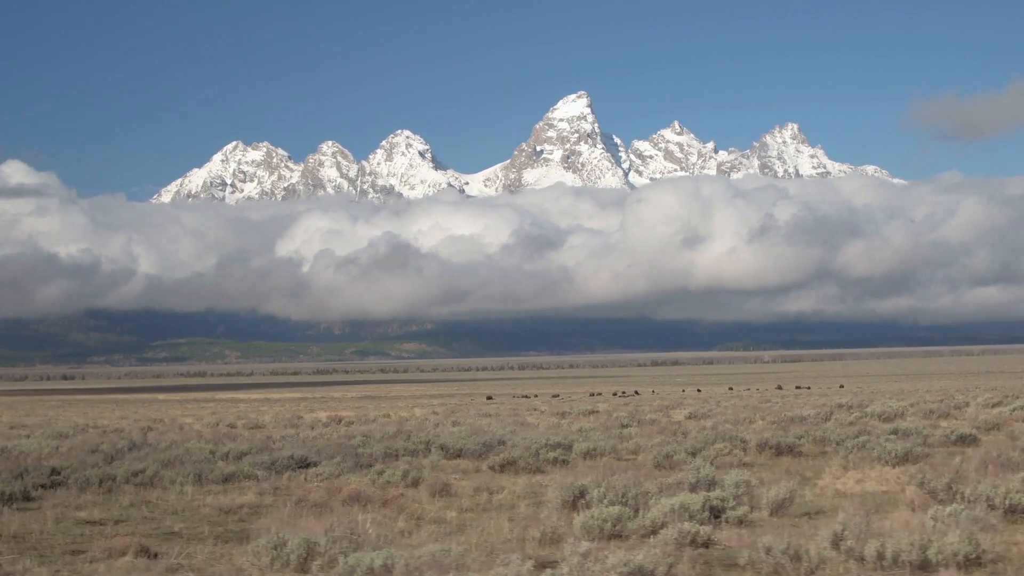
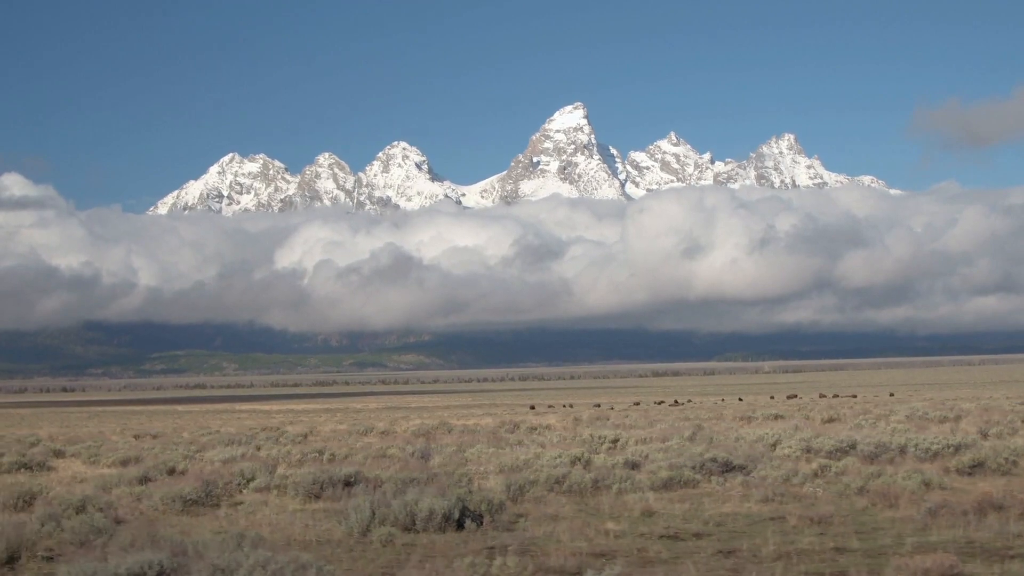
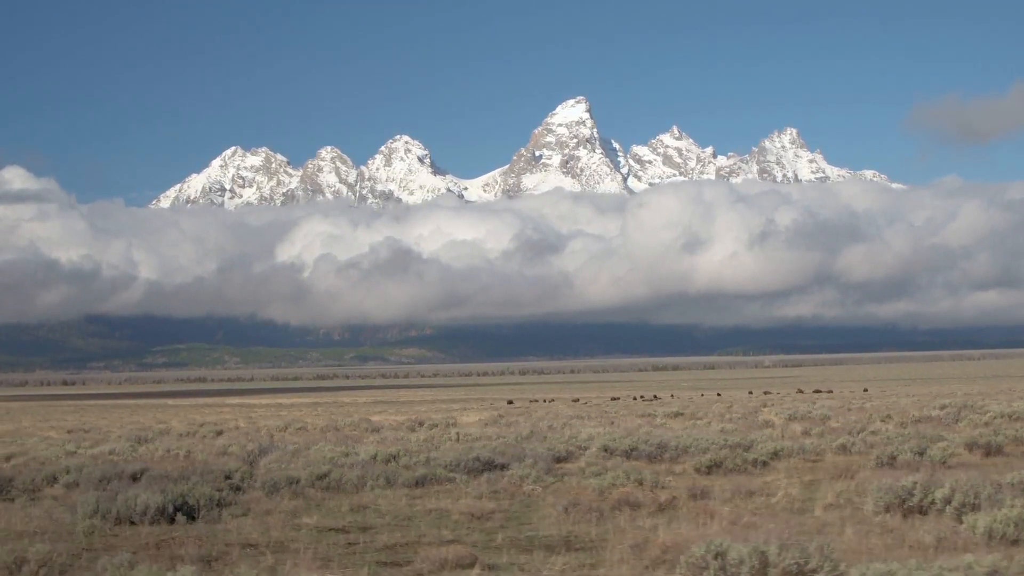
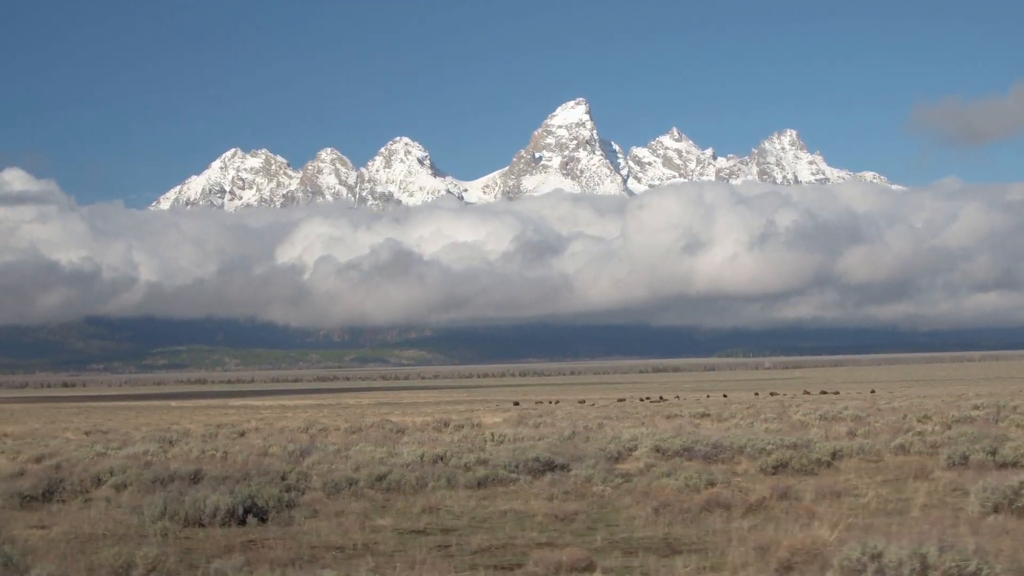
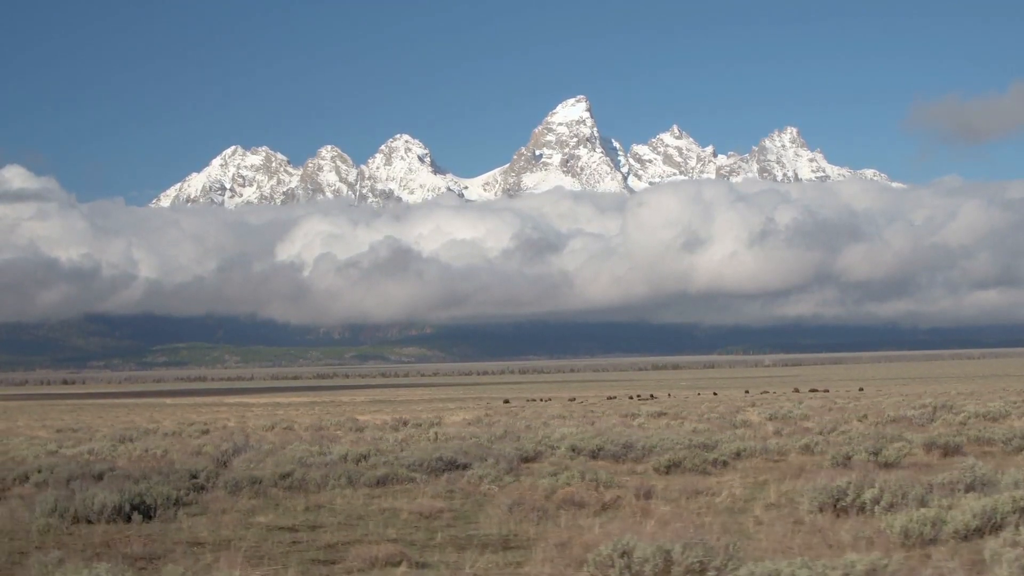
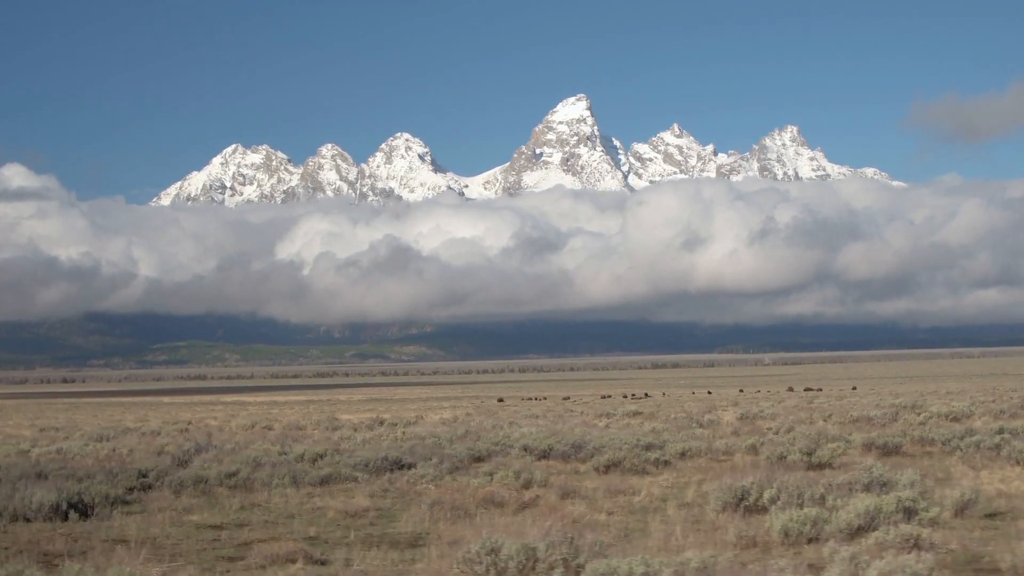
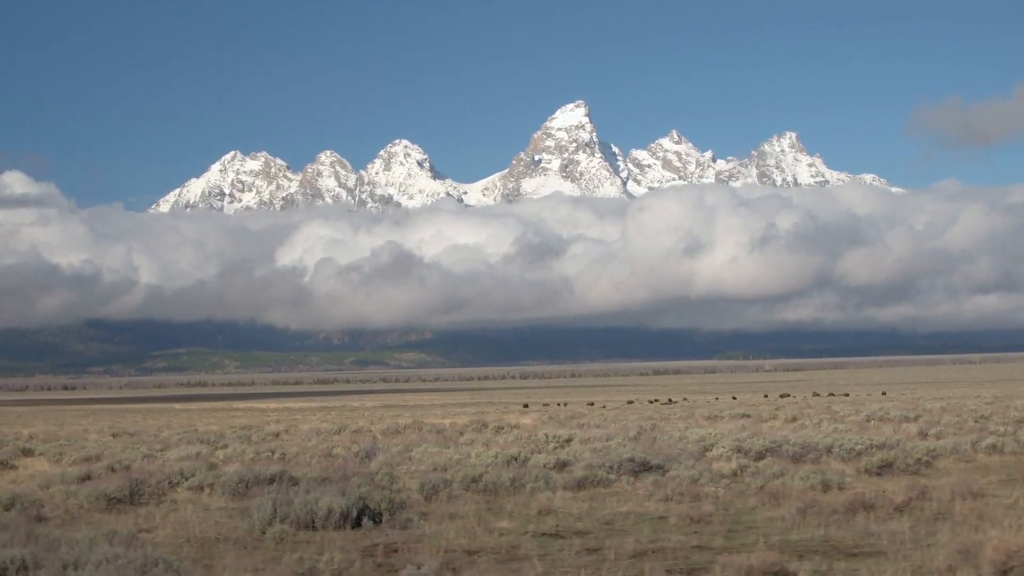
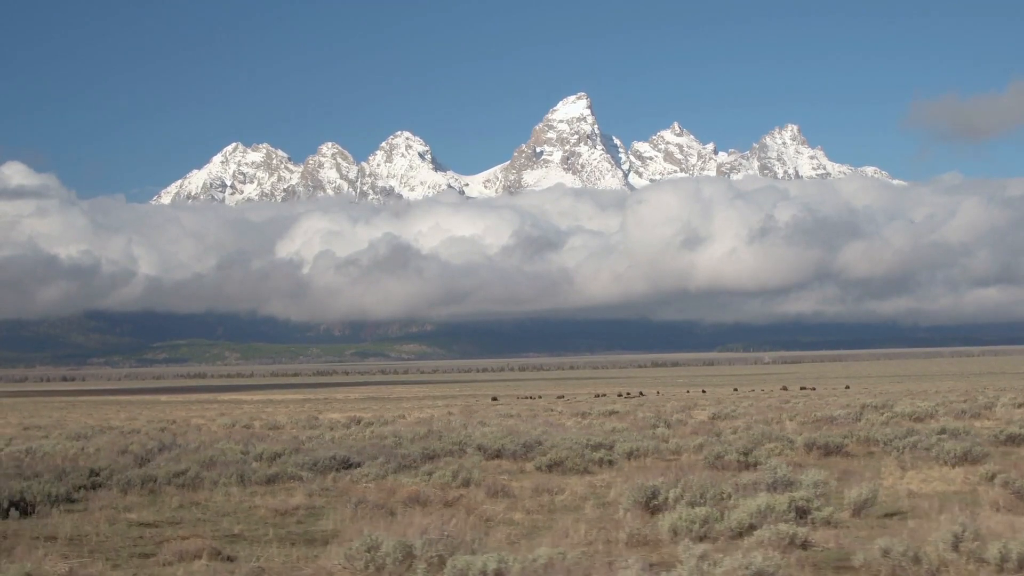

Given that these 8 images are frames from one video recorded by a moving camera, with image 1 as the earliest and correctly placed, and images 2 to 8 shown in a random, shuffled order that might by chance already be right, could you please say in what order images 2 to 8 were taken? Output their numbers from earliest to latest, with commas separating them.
8, 6, 5, 3, 4, 7, 2
